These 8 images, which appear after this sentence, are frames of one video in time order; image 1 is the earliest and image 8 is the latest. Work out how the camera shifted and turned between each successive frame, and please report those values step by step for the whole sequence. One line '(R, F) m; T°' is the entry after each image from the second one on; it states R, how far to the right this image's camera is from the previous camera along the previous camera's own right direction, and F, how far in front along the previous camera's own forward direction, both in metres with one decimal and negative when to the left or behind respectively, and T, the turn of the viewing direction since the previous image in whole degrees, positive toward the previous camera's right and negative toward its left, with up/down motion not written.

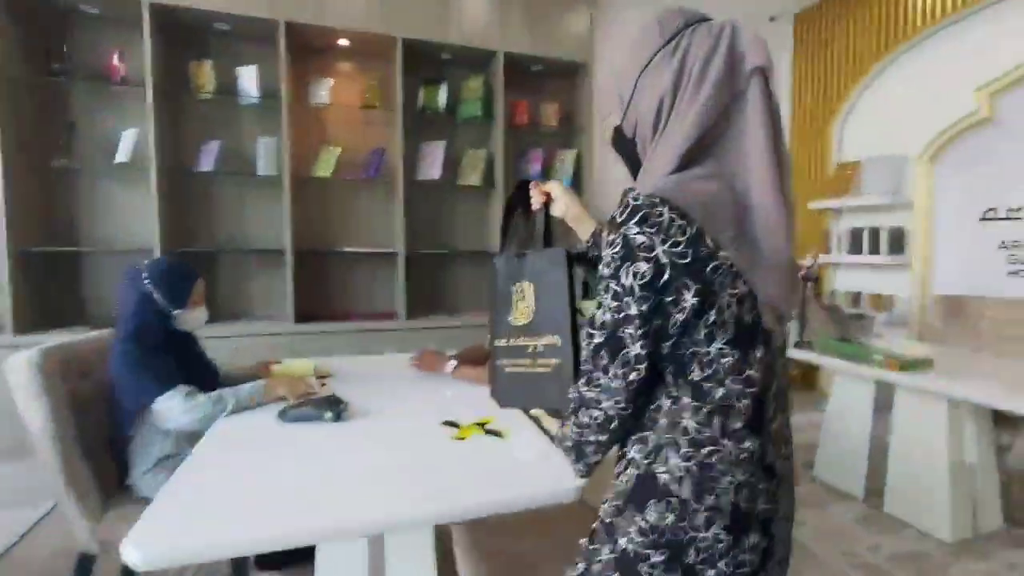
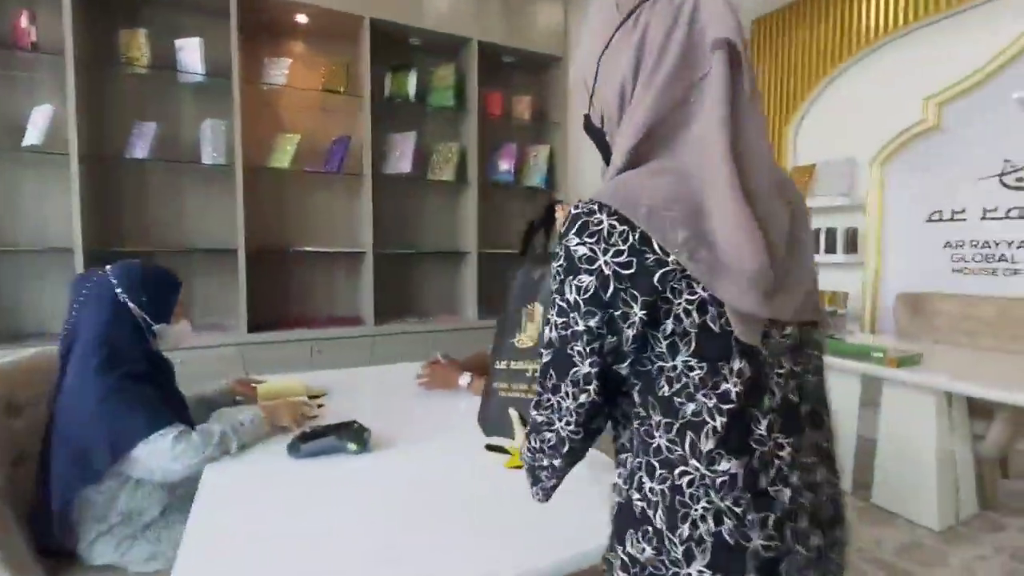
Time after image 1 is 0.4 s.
(-0.4, +0.2) m; +9°
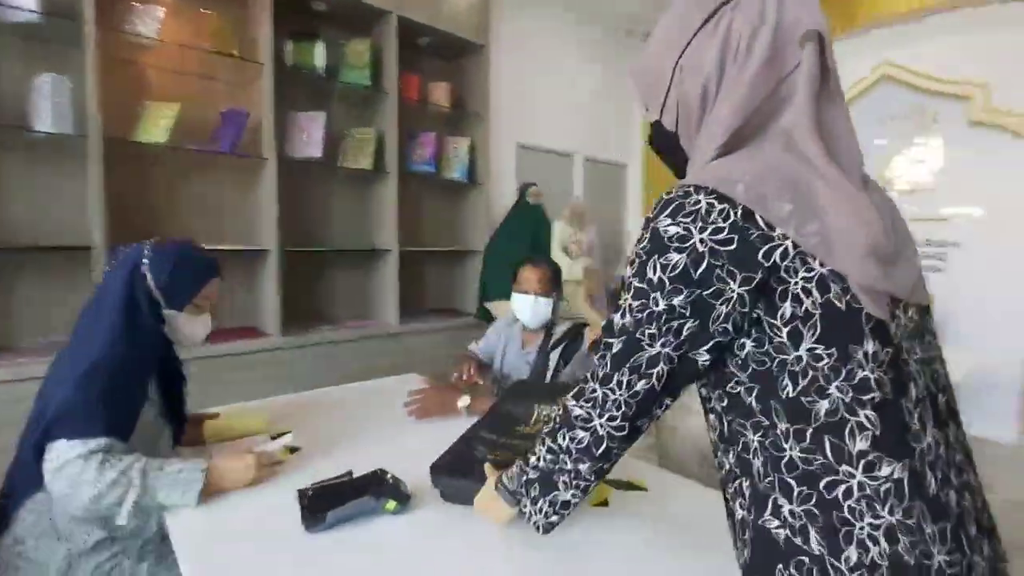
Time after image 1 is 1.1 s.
(-0.5, +0.3) m; +17°
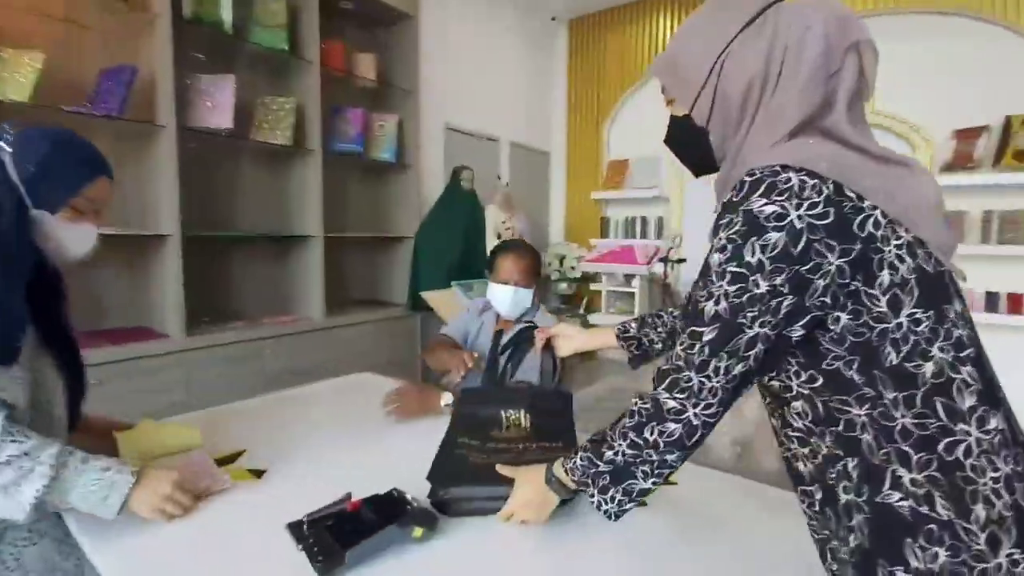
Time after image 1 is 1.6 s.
(-0.3, +0.2) m; +13°
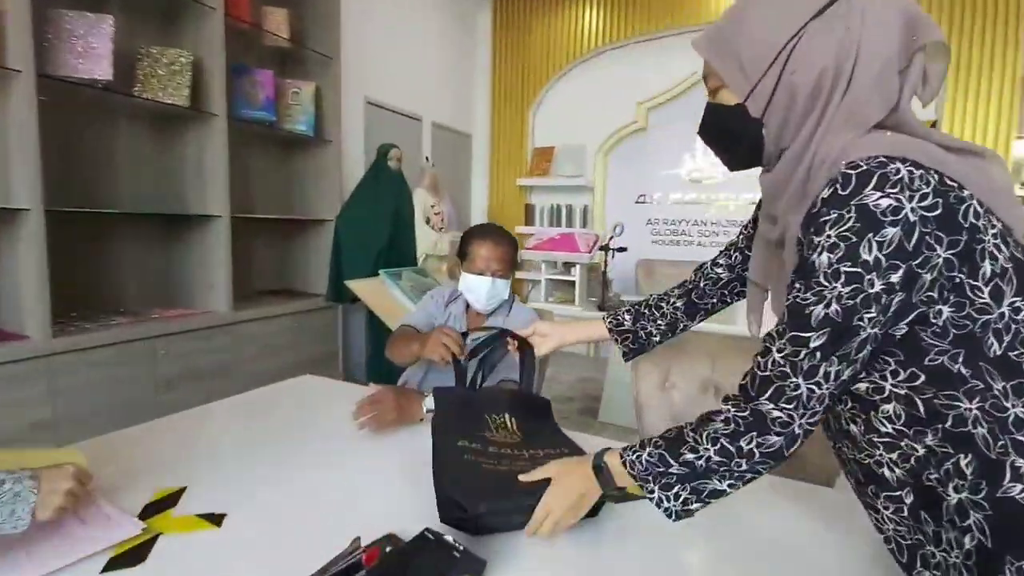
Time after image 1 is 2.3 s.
(-0.3, +0.2) m; +13°
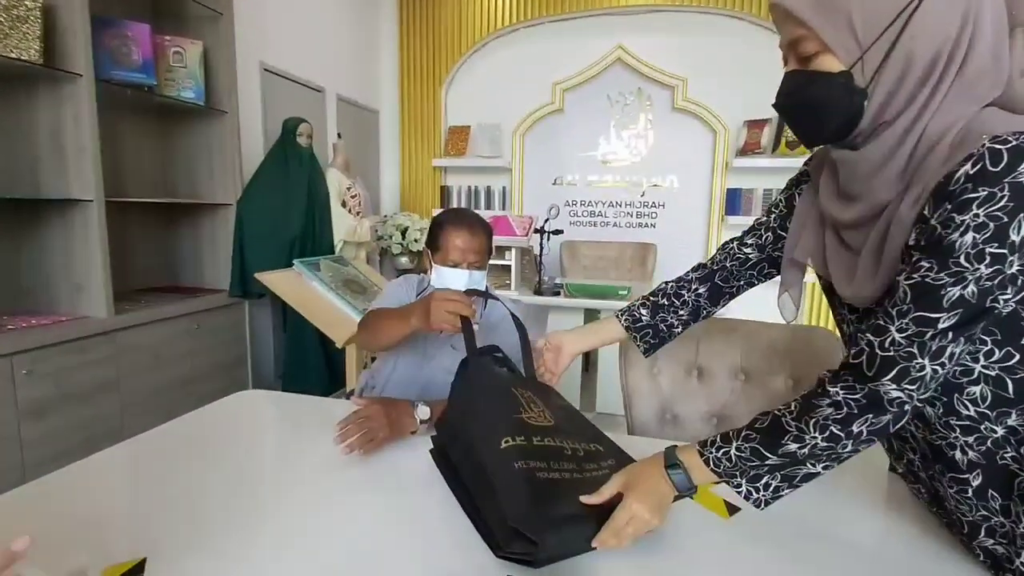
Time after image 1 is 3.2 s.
(-0.3, +0.1) m; +13°
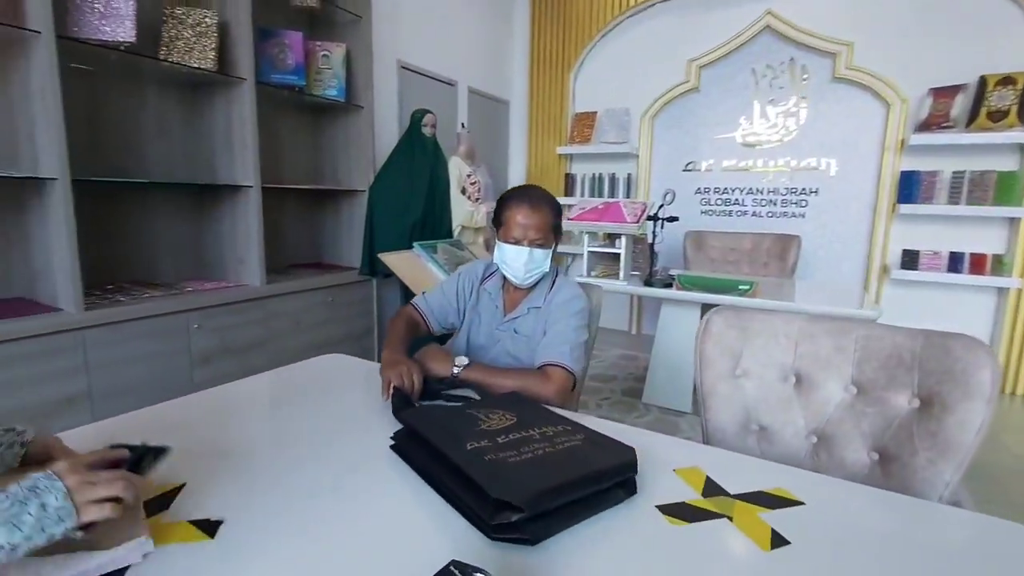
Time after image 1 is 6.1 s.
(+0.3, +0.1) m; -17°
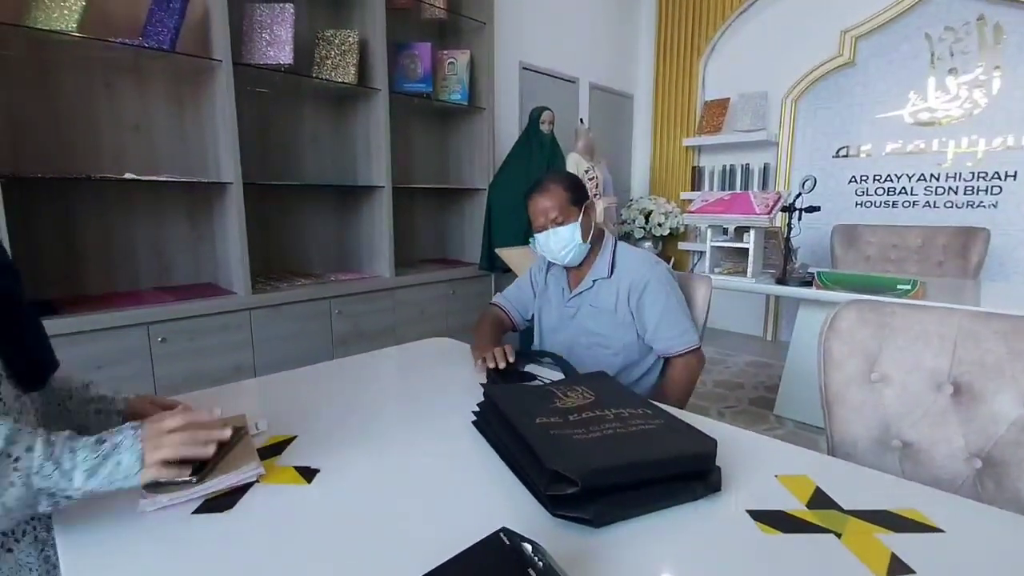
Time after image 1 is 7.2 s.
(+0.2, +0.1) m; -16°
